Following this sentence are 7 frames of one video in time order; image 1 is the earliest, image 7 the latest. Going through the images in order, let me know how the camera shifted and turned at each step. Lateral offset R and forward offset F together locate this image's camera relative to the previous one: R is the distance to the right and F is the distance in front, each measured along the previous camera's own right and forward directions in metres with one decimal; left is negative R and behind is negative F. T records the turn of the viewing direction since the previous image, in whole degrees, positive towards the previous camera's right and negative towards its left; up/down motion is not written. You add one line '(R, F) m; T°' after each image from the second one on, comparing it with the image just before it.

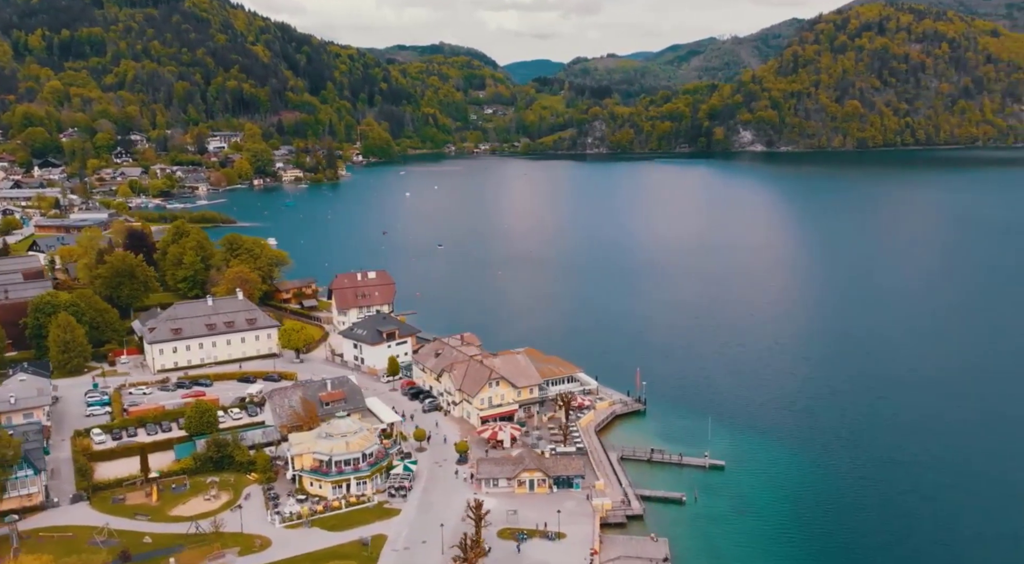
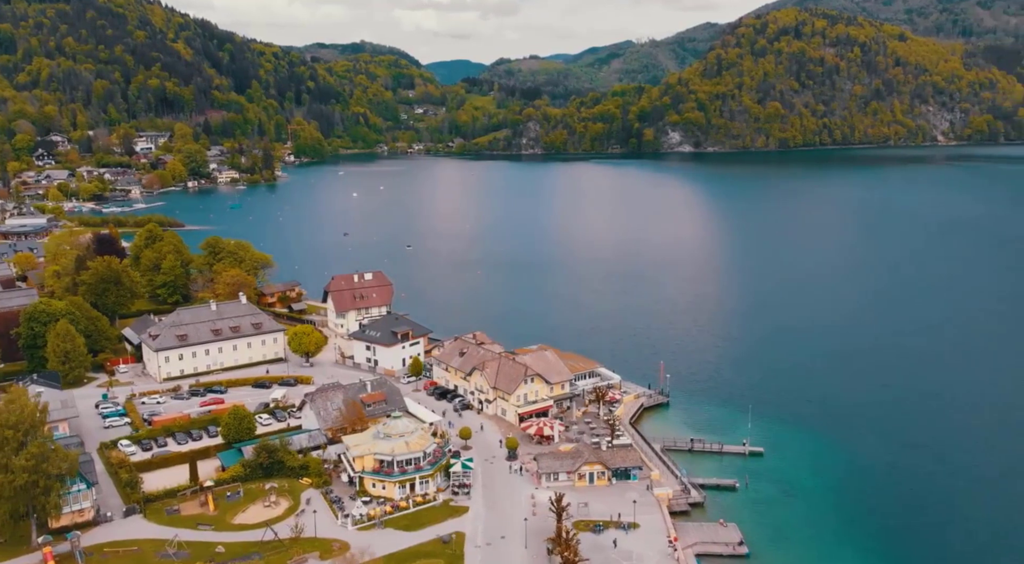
(-6.0, -0.1) m; +5°
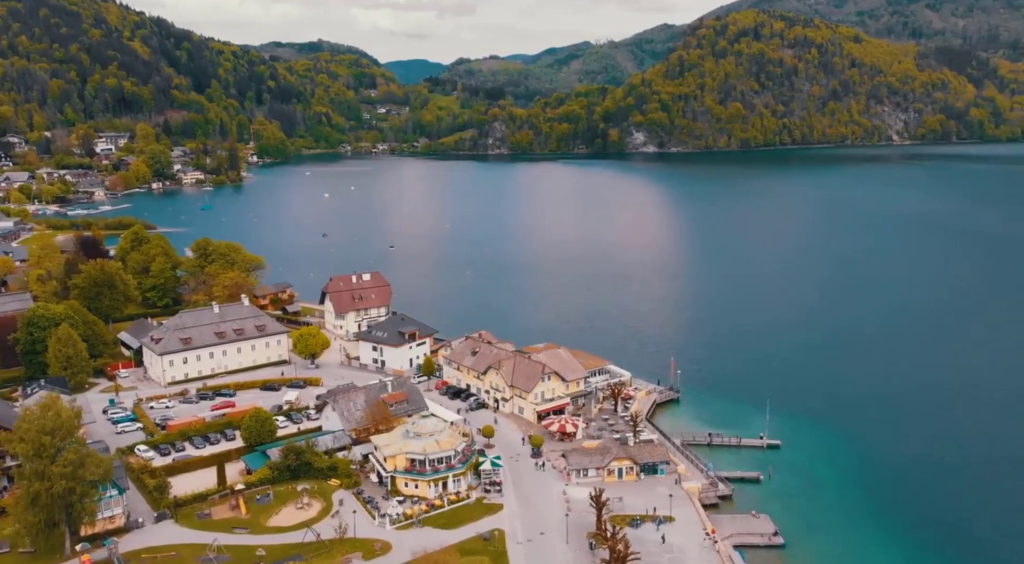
(-3.1, -0.2) m; +3°
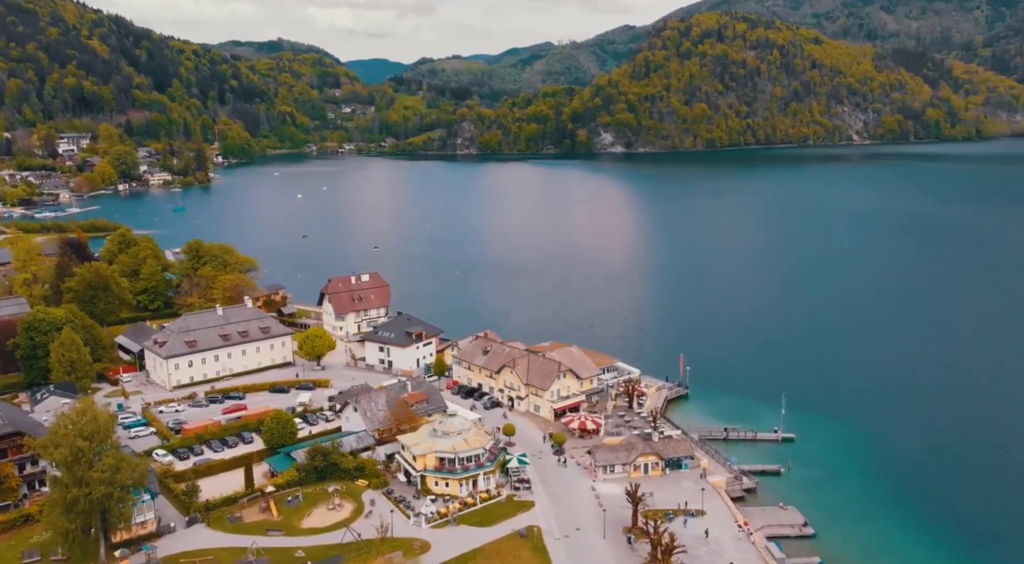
(-2.9, -0.2) m; +2°
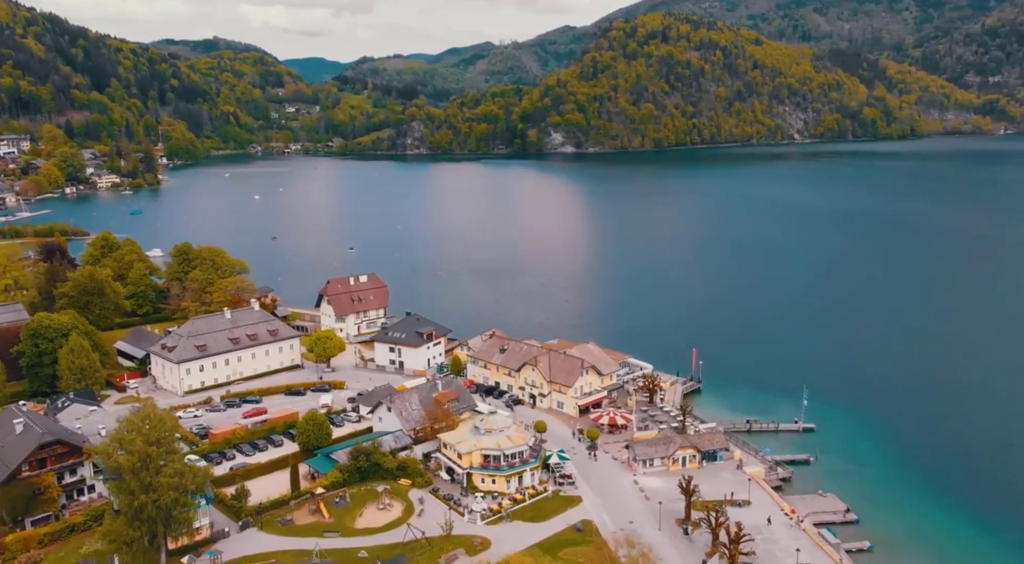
(-4.4, -0.4) m; +4°
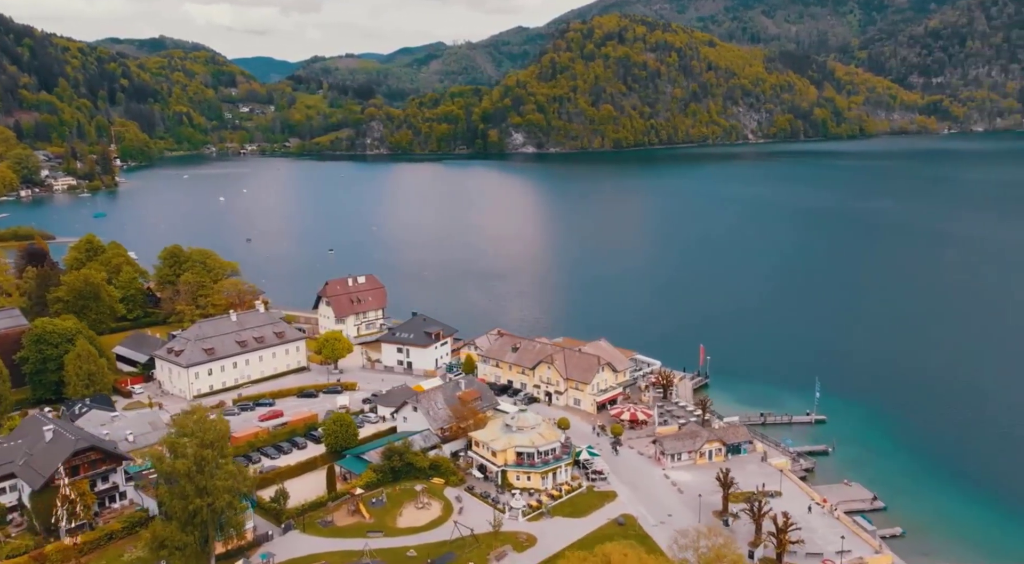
(-3.5, -0.3) m; +3°
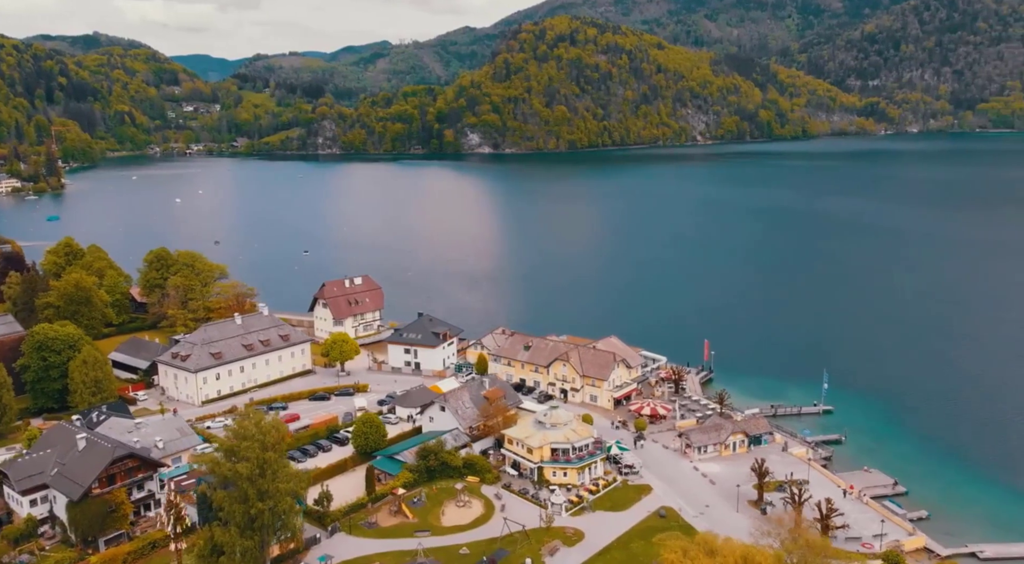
(-4.0, -0.2) m; +3°
